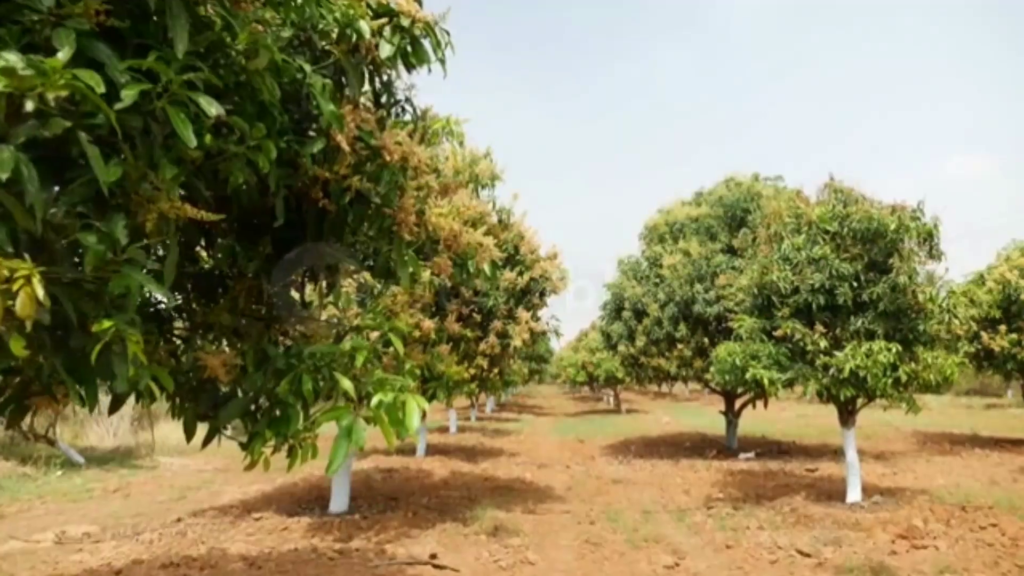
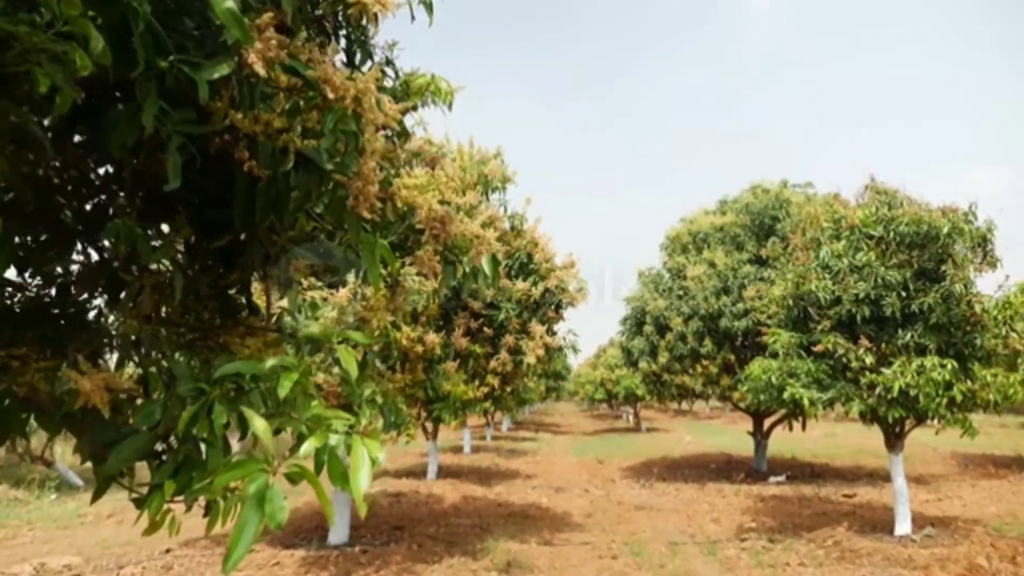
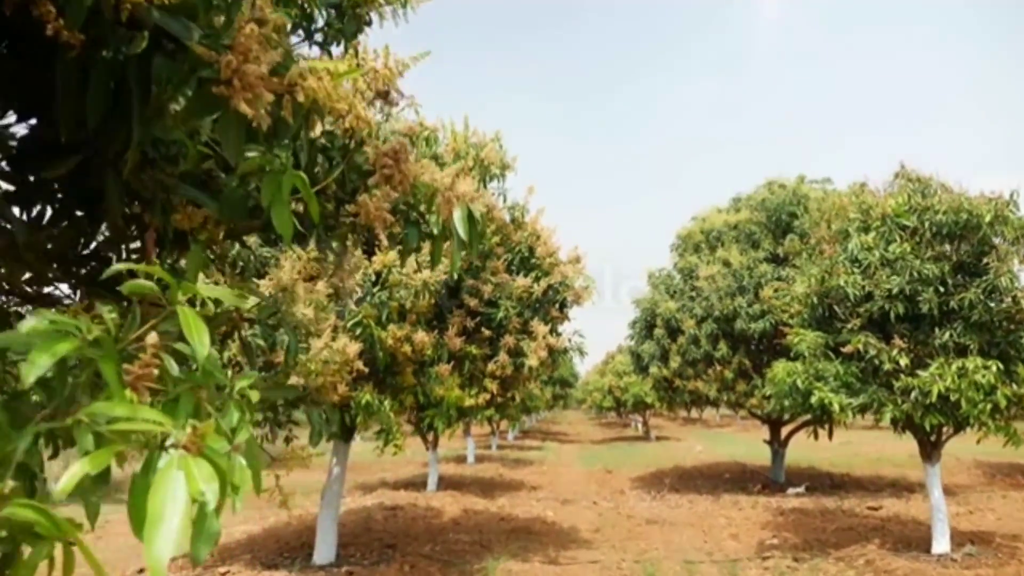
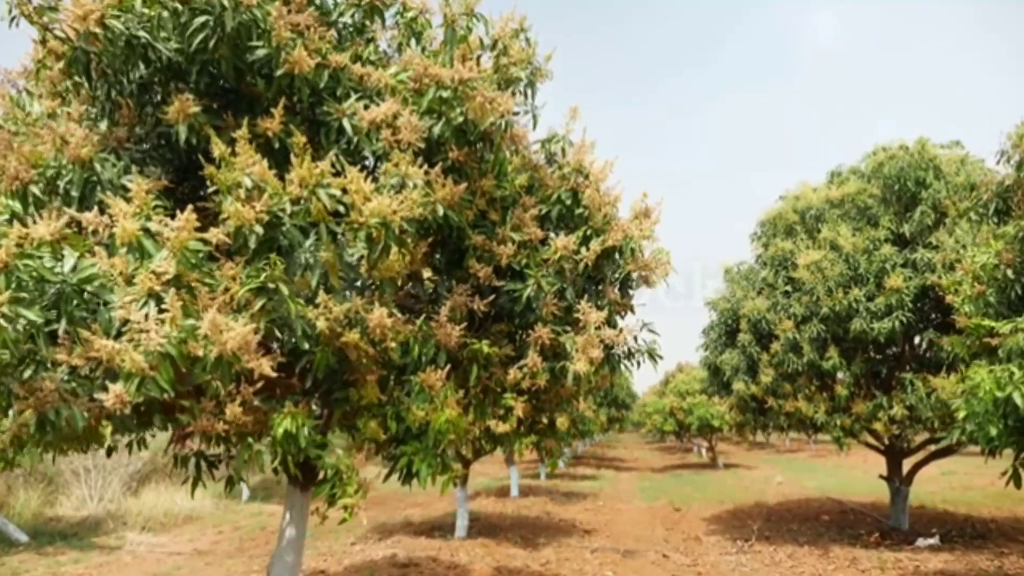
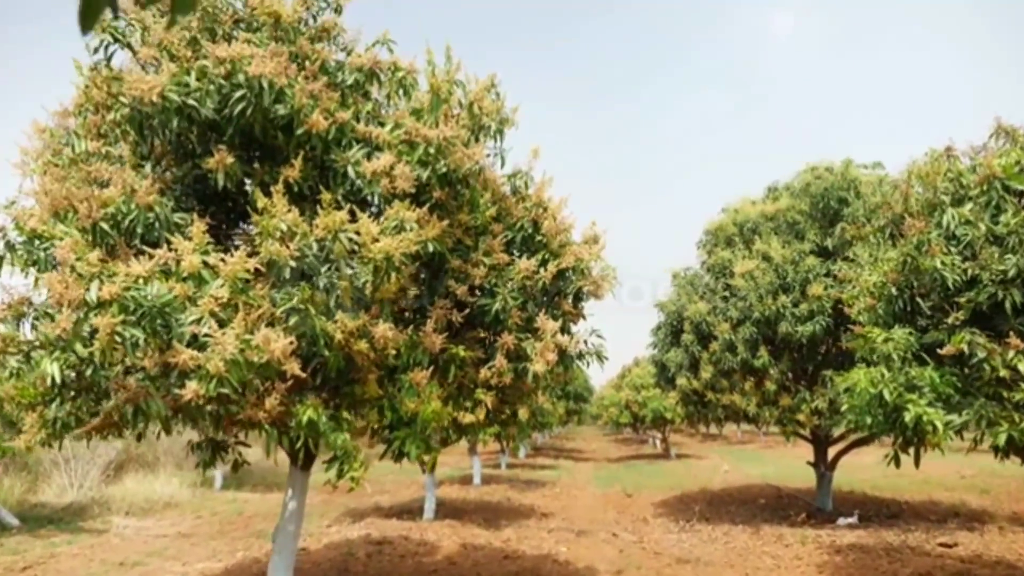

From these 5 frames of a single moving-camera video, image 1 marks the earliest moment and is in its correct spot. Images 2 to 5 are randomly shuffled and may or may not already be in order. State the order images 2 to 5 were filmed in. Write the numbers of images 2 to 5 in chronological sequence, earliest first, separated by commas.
2, 3, 5, 4
